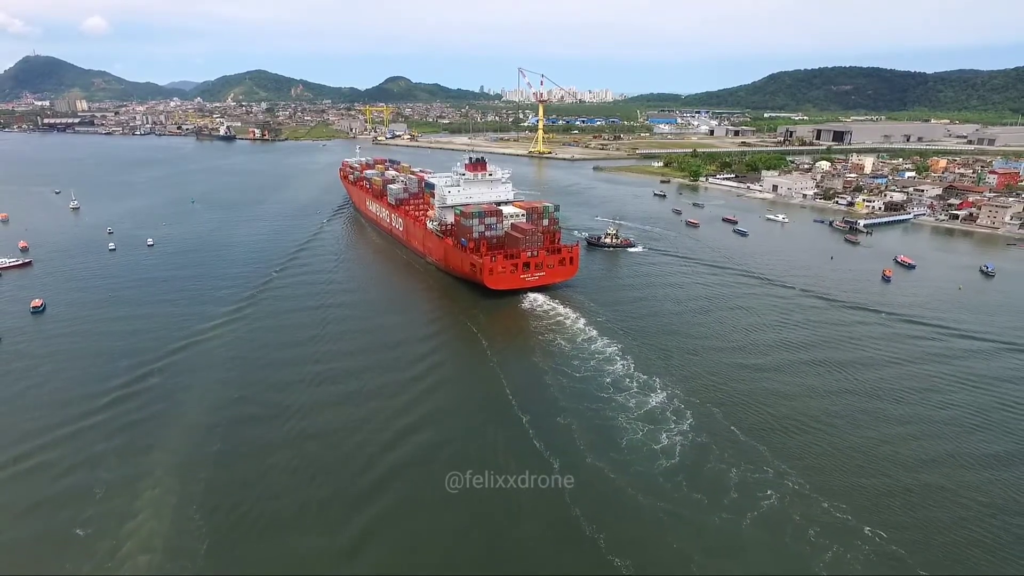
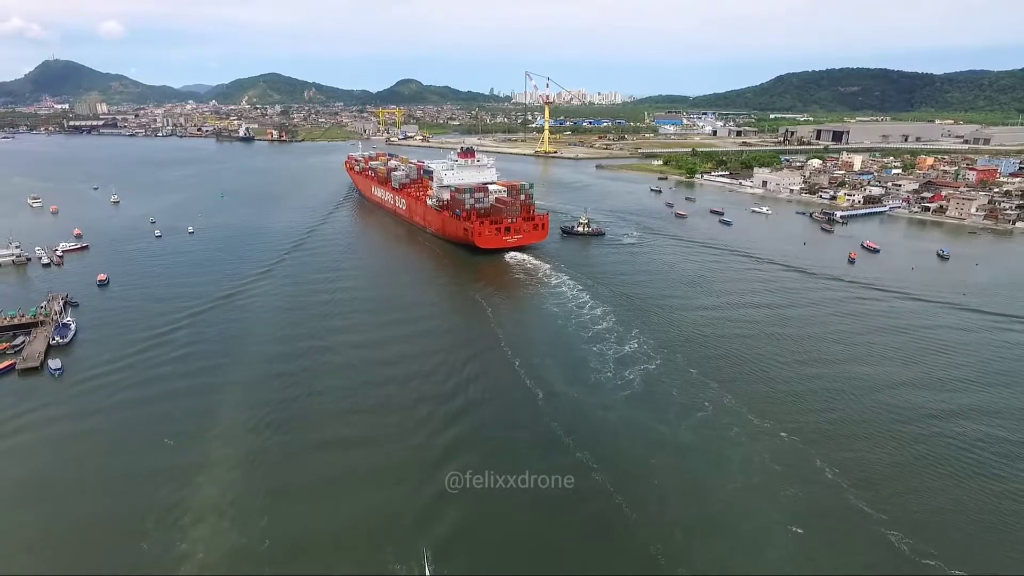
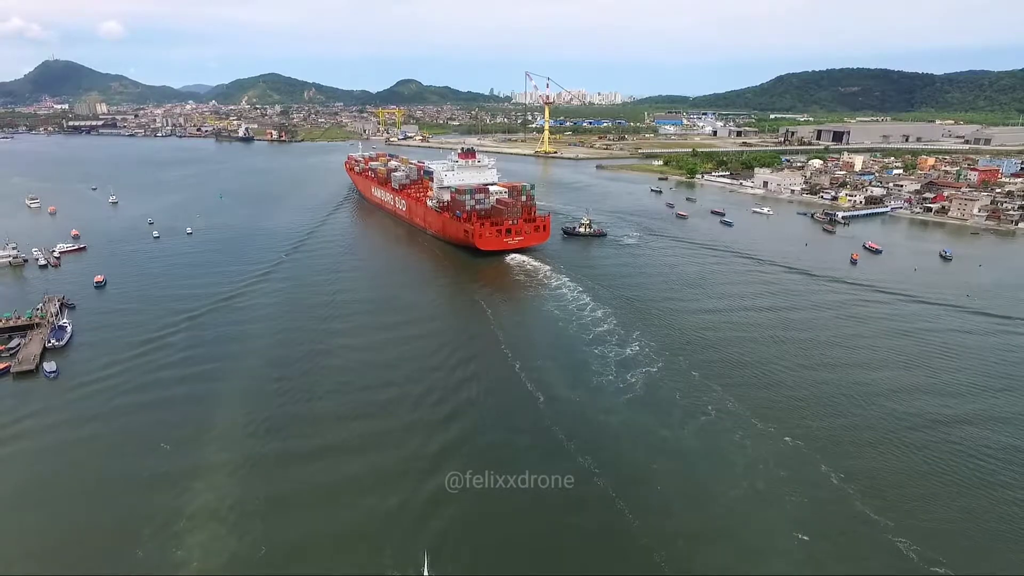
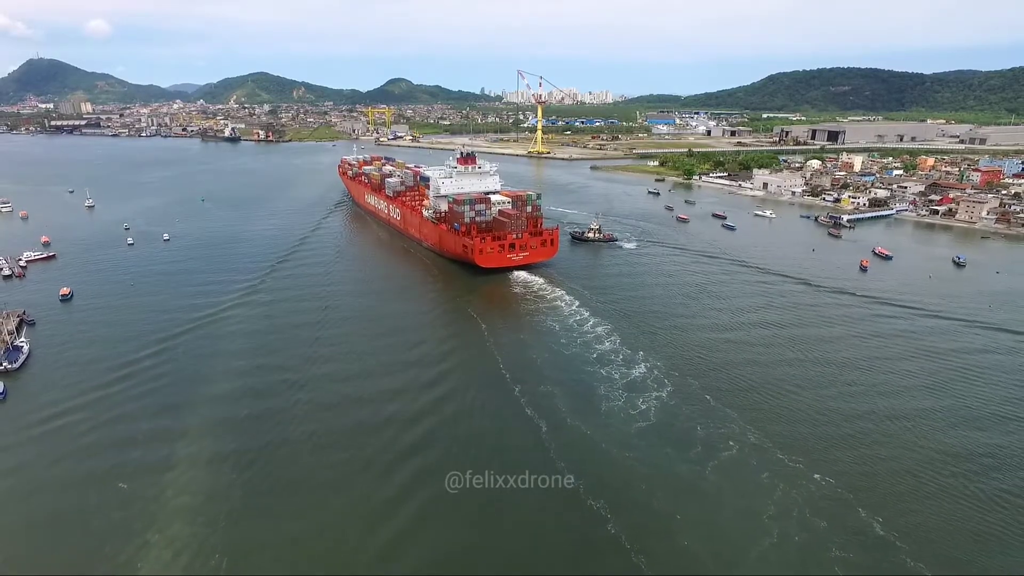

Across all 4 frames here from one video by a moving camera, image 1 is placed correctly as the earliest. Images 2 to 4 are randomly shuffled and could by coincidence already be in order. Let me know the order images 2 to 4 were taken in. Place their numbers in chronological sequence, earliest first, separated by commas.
4, 3, 2
